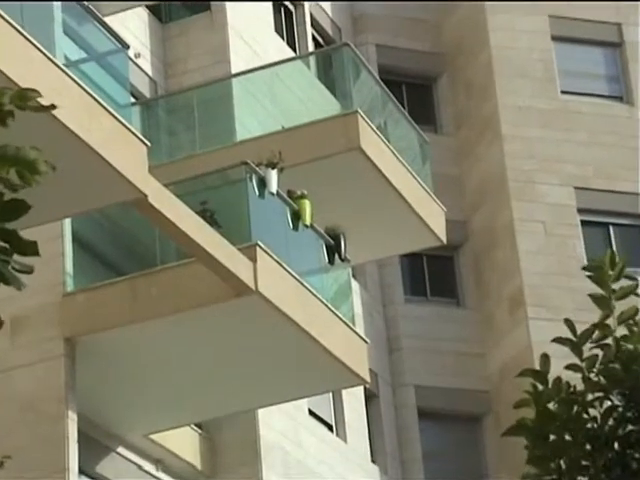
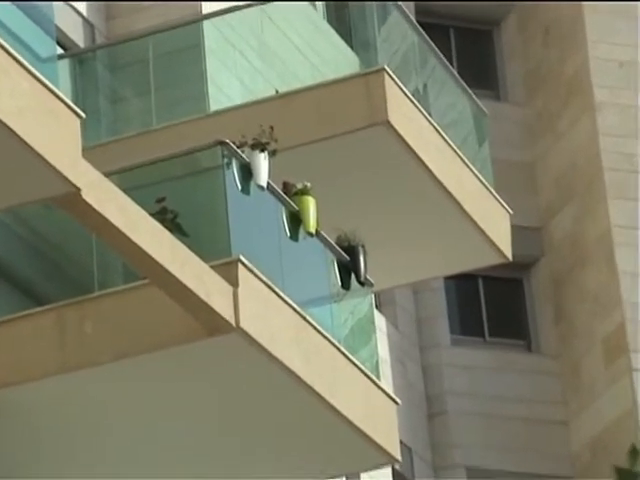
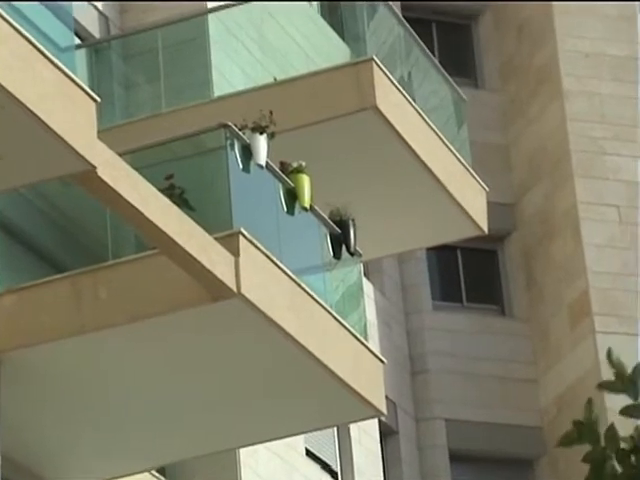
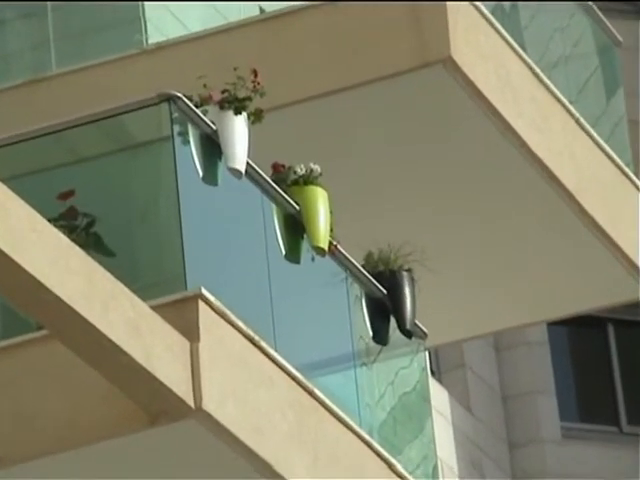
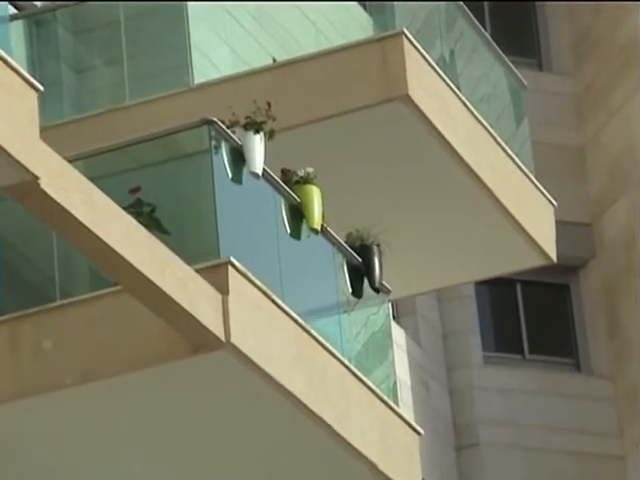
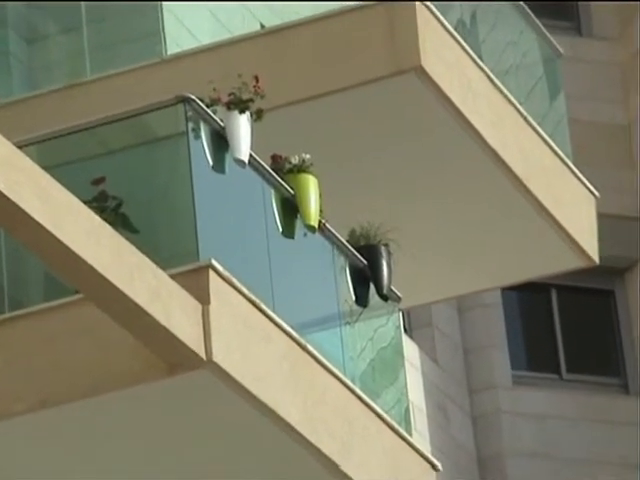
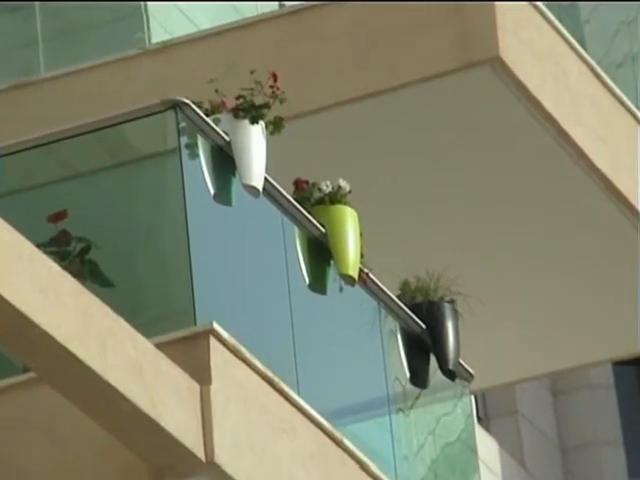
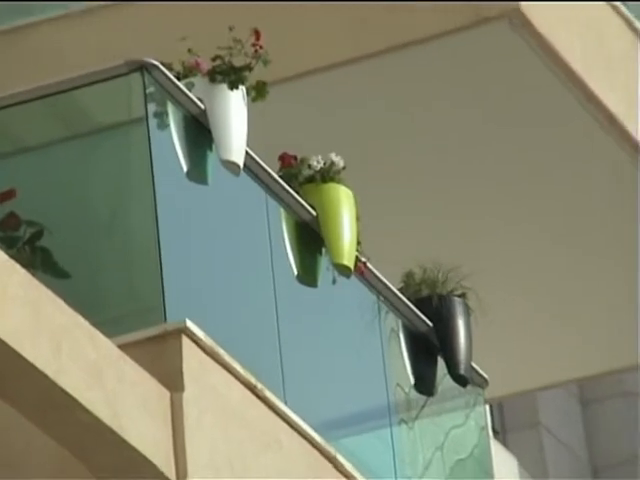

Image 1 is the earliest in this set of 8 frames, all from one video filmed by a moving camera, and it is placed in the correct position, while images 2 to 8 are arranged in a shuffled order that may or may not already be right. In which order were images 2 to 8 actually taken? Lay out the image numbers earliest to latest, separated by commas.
3, 2, 5, 6, 4, 7, 8
